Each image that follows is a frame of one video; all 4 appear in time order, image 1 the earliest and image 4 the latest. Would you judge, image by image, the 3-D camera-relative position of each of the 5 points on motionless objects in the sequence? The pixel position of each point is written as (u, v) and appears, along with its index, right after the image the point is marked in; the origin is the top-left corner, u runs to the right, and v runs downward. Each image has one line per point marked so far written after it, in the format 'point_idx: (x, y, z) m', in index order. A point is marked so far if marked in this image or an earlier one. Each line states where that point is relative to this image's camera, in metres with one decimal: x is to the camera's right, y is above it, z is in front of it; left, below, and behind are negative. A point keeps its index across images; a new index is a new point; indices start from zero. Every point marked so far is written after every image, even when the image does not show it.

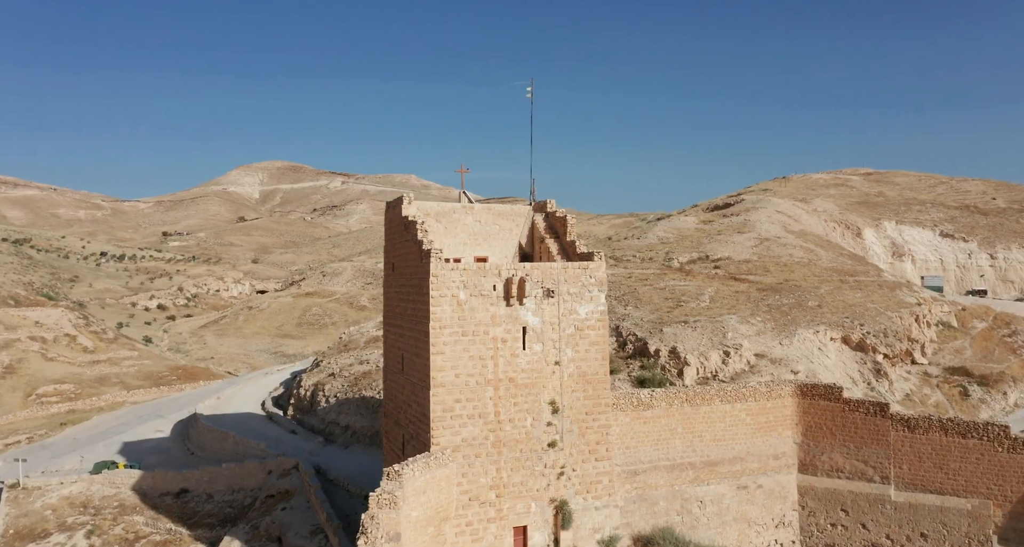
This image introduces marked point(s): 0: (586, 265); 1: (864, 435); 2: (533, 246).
0: (+1.6, +0.2, +16.5) m
1: (+8.1, -3.7, +17.9) m
2: (+0.5, +0.7, +18.7) m
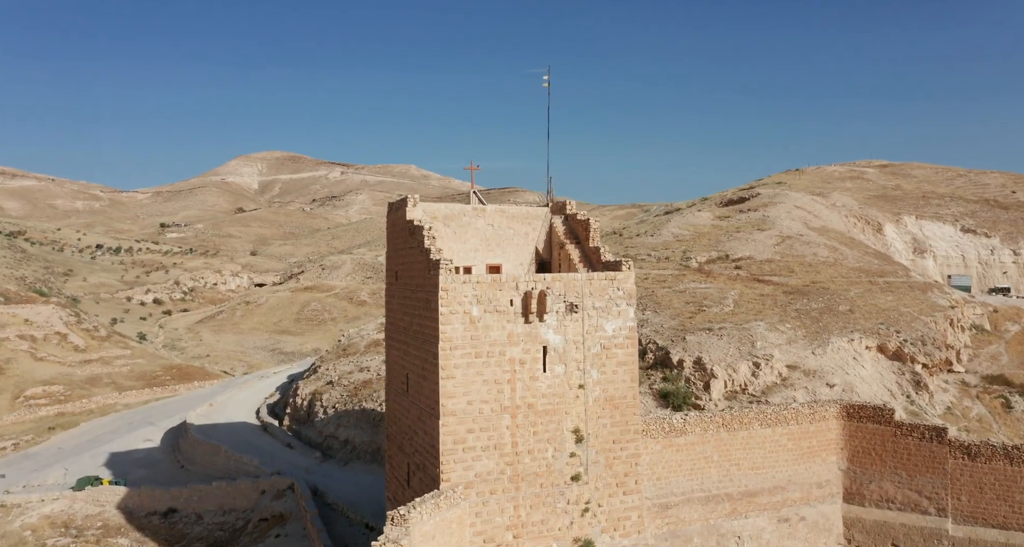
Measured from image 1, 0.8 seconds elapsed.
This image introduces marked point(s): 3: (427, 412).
0: (+1.9, -0.1, +14.7) m
1: (+8.4, -3.9, +16.2) m
2: (+0.9, +0.5, +16.9) m
3: (-1.5, -2.5, +14.2) m
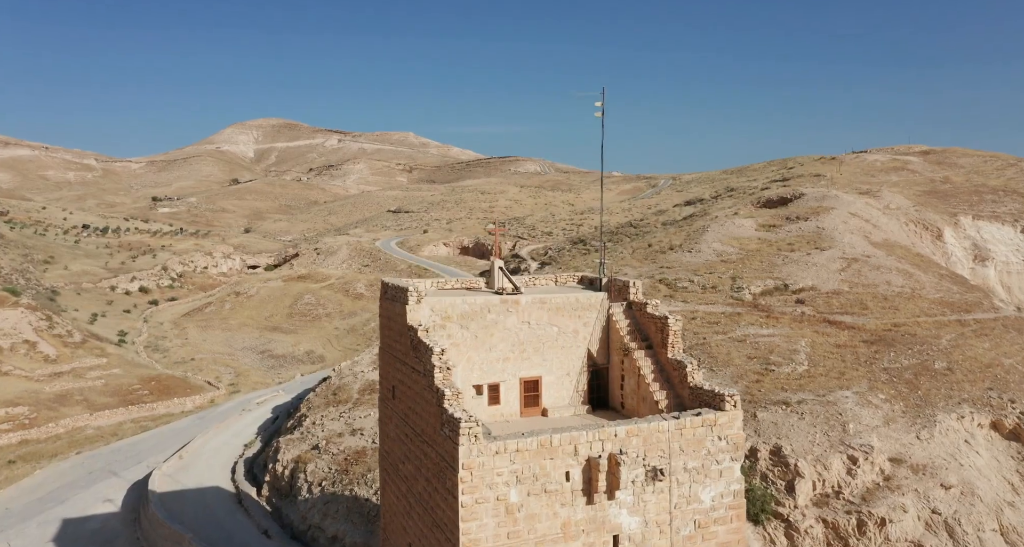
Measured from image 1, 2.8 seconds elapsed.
0: (+2.6, -1.9, +10.0) m
1: (+9.1, -5.7, +11.7) m
2: (+1.5, -1.3, +12.2) m
3: (-0.9, -4.4, +9.6) m
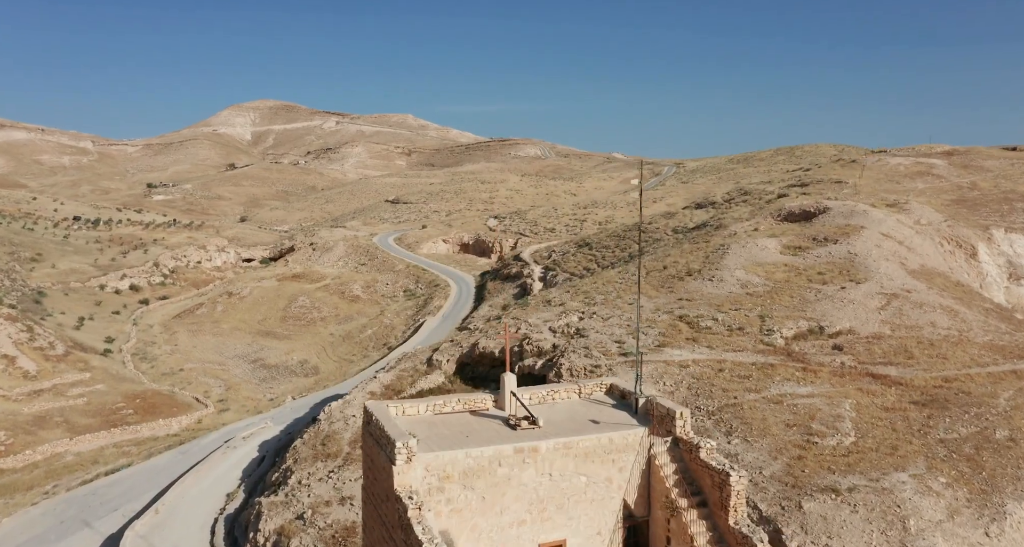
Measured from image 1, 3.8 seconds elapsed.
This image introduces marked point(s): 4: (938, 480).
0: (+2.8, -3.6, +7.6) m
1: (+9.3, -7.3, +9.4) m
2: (+1.7, -2.9, +9.8) m
3: (-0.7, -6.1, +7.2) m
4: (+9.3, -4.4, +16.9) m
